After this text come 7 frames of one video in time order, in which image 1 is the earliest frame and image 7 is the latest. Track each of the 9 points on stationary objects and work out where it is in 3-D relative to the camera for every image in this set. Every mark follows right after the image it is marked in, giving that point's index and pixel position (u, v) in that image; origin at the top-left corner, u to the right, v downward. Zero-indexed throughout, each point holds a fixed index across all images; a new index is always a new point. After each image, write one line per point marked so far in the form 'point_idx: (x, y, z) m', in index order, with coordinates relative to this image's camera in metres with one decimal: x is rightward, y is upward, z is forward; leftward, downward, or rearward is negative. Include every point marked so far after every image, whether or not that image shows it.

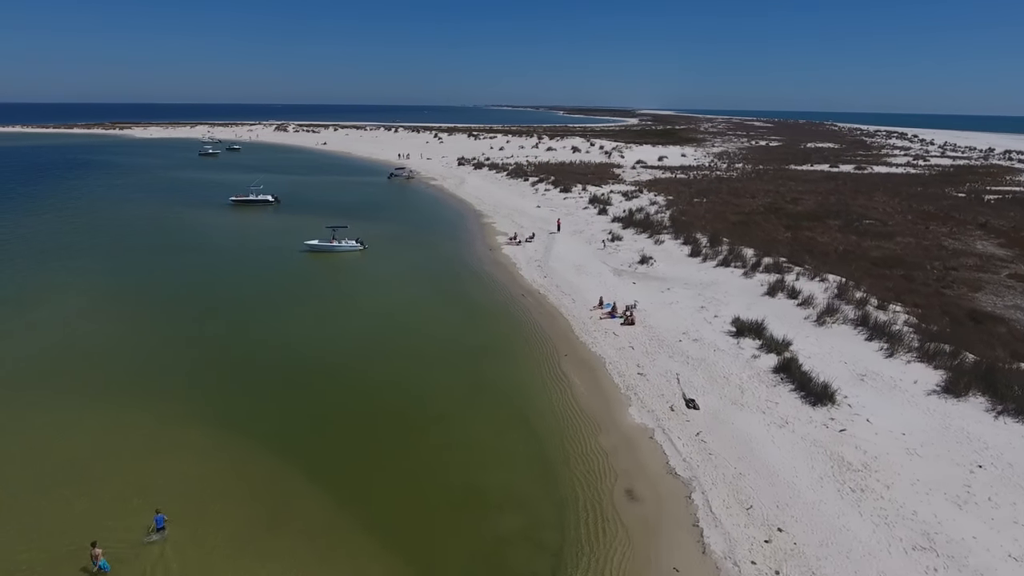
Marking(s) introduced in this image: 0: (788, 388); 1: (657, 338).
0: (+6.5, -2.4, +14.9) m
1: (+4.2, -1.5, +18.2) m
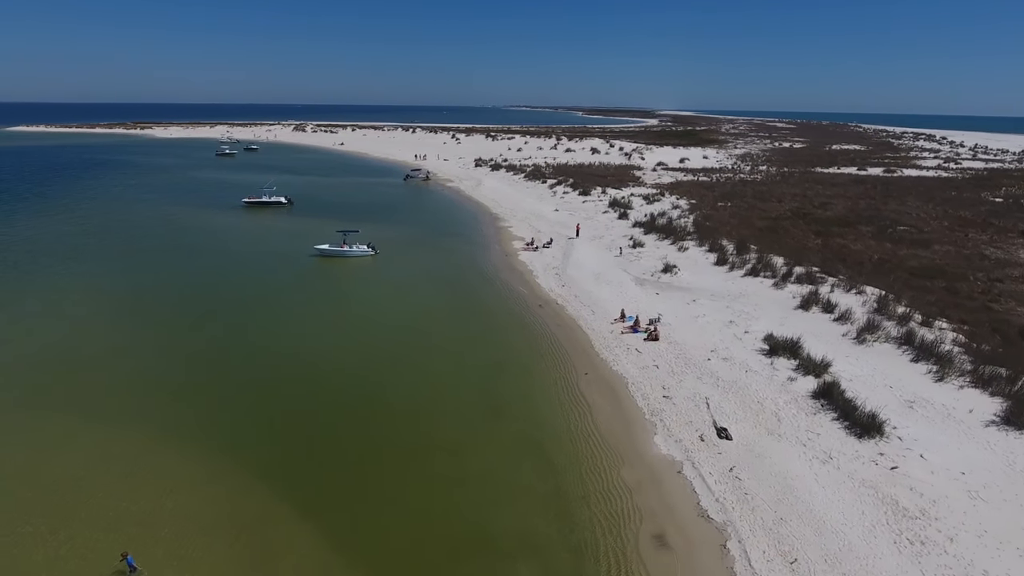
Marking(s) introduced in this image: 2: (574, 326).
0: (+6.8, -2.8, +13.6) m
1: (+4.6, -1.8, +16.9) m
2: (+1.9, -1.2, +19.6) m
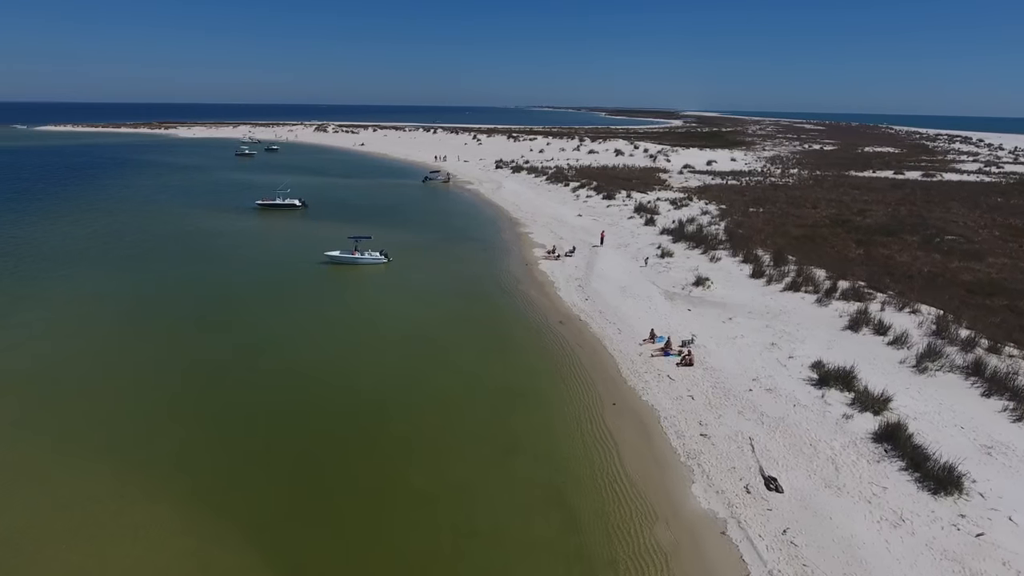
0: (+7.1, -3.3, +11.8) m
1: (+5.0, -2.4, +15.2) m
2: (+2.5, -1.7, +18.0) m
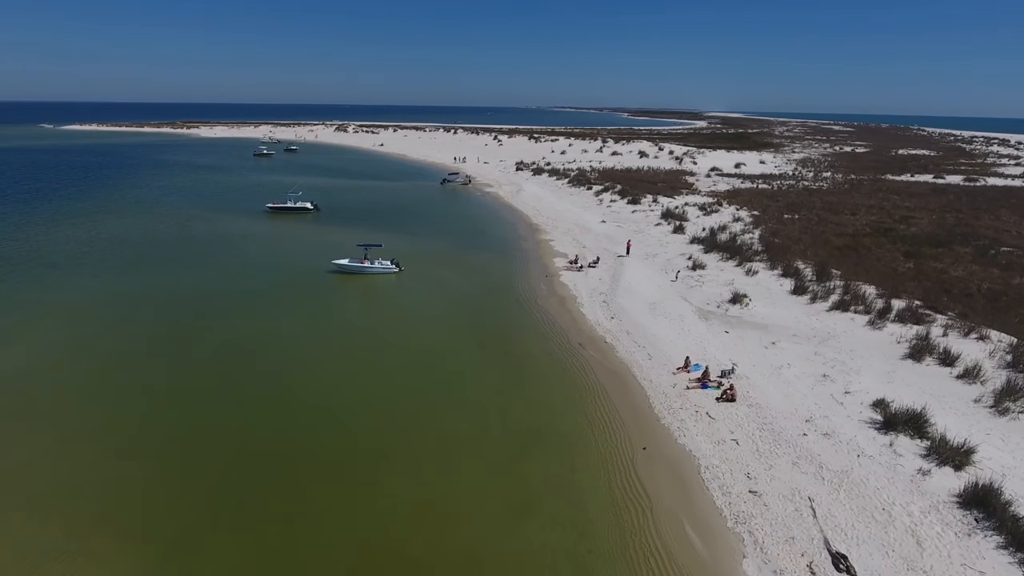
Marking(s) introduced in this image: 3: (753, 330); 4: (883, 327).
0: (+7.4, -3.9, +9.7) m
1: (+5.4, -2.9, +13.2) m
2: (+2.9, -2.2, +16.0) m
3: (+7.2, -1.3, +19.0) m
4: (+11.3, -1.2, +19.2) m
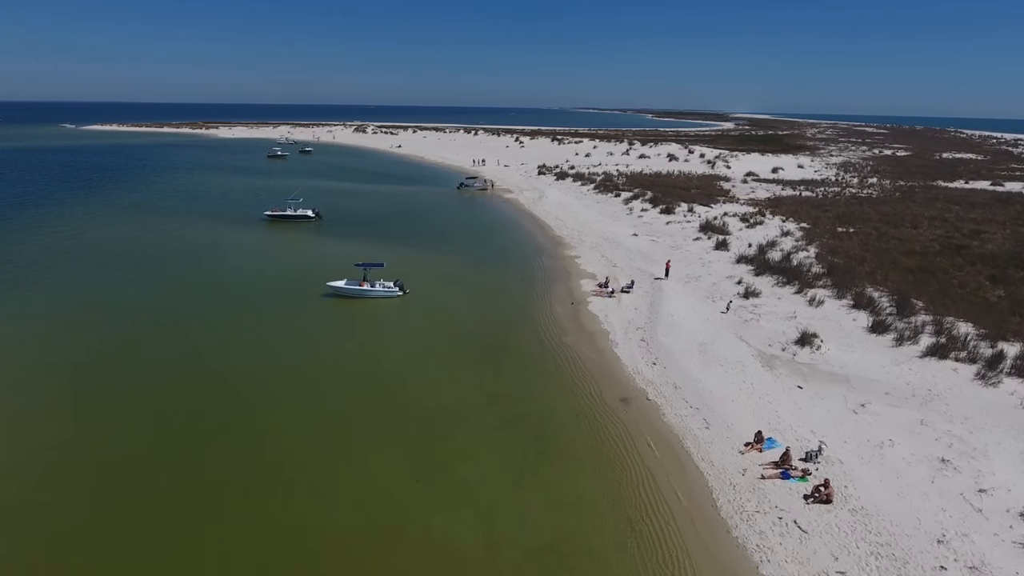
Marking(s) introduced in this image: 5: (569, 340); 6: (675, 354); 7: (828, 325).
0: (+7.5, -5.0, +5.9) m
1: (+5.6, -4.0, +9.4) m
2: (+3.3, -3.2, +12.4) m
3: (+7.7, -2.4, +15.1) m
4: (+11.7, -2.3, +15.2) m
5: (+1.6, -1.6, +18.3) m
6: (+4.4, -1.8, +16.9) m
7: (+9.6, -1.1, +19.1) m
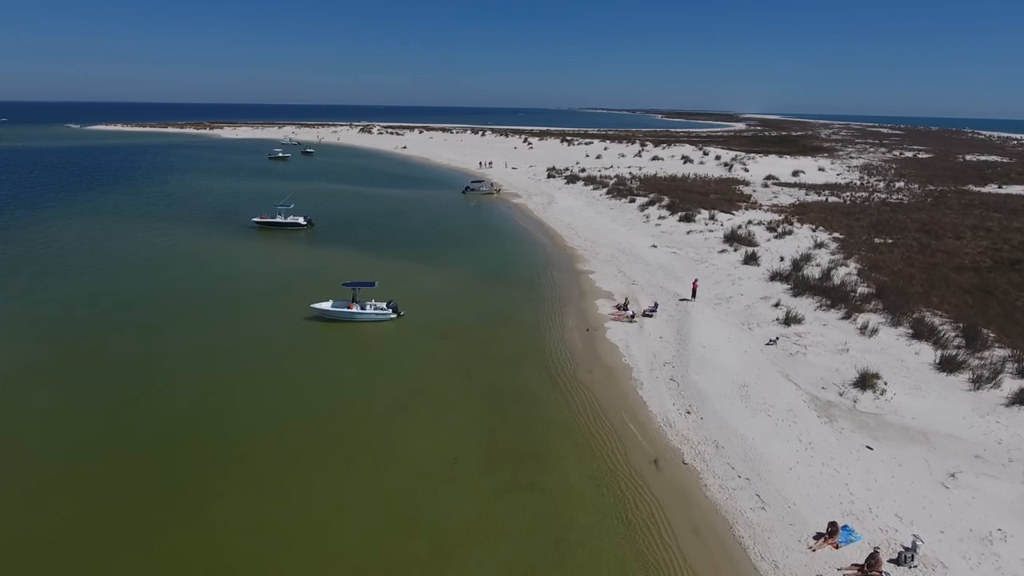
0: (+7.5, -5.7, +3.2) m
1: (+5.7, -4.7, +6.7) m
2: (+3.4, -4.0, +9.7) m
3: (+7.8, -3.1, +12.4) m
4: (+11.9, -3.1, +12.4) m
5: (+1.8, -2.3, +15.7) m
6: (+4.5, -2.5, +14.2) m
7: (+9.8, -1.9, +16.4) m
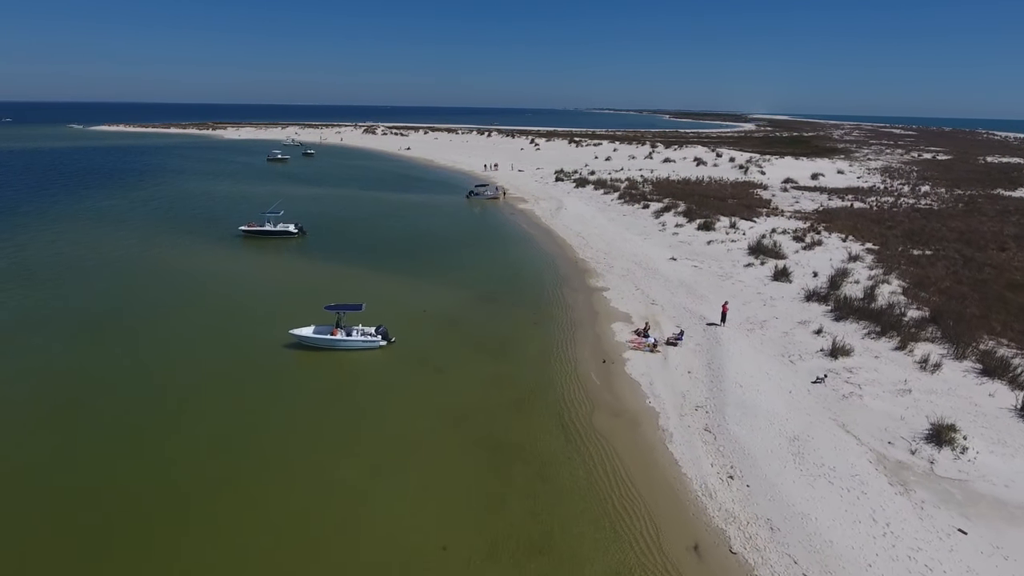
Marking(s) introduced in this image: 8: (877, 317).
0: (+7.5, -6.4, +0.7) m
1: (+5.7, -5.4, +4.3) m
2: (+3.4, -4.6, +7.3) m
3: (+7.9, -3.8, +9.9) m
4: (+11.9, -3.8, +9.9) m
5: (+1.9, -3.0, +13.3) m
6: (+4.6, -3.2, +11.8) m
7: (+9.9, -2.6, +13.9) m
8: (+10.9, -0.8, +18.9) m
